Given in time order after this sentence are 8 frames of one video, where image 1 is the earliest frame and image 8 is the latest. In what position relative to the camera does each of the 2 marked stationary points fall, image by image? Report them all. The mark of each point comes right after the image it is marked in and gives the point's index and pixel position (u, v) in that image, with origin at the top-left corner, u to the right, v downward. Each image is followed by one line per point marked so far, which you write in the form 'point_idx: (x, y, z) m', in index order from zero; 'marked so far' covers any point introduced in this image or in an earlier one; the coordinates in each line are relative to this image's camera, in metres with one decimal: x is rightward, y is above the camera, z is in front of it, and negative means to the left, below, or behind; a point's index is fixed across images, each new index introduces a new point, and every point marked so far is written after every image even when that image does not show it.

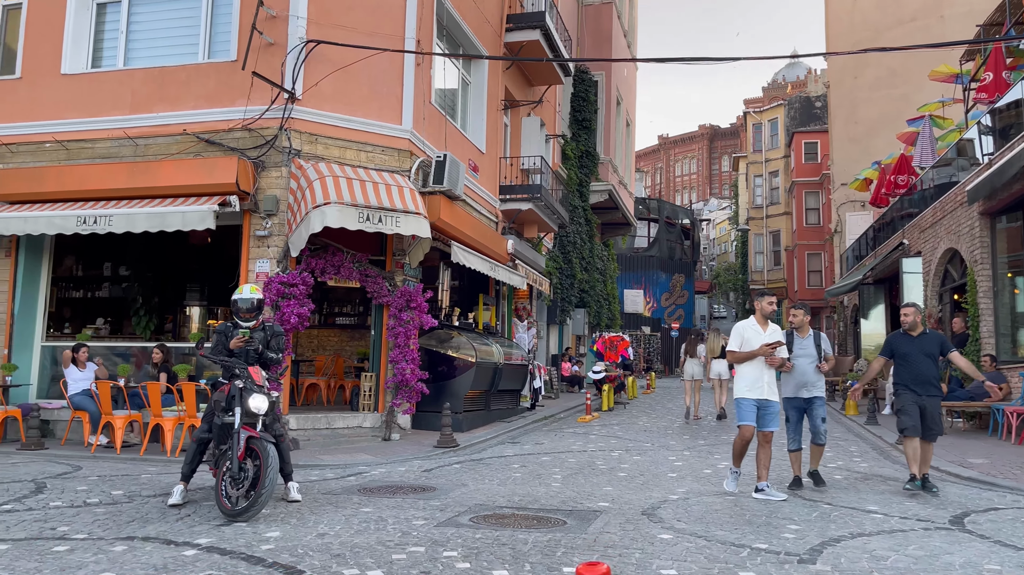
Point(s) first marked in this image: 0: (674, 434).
0: (+2.5, -2.3, +12.6) m
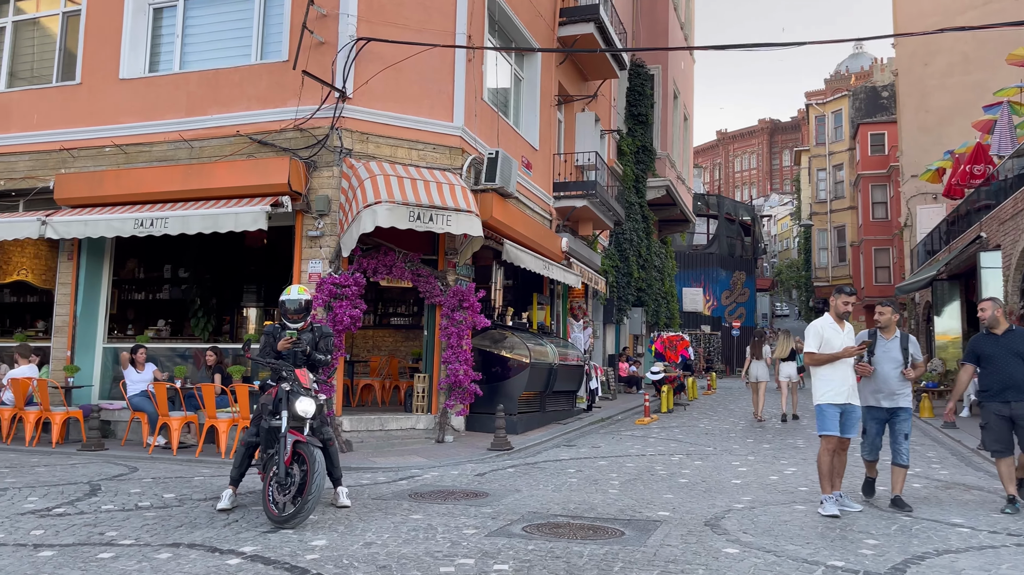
0: (+3.4, -2.2, +12.1) m
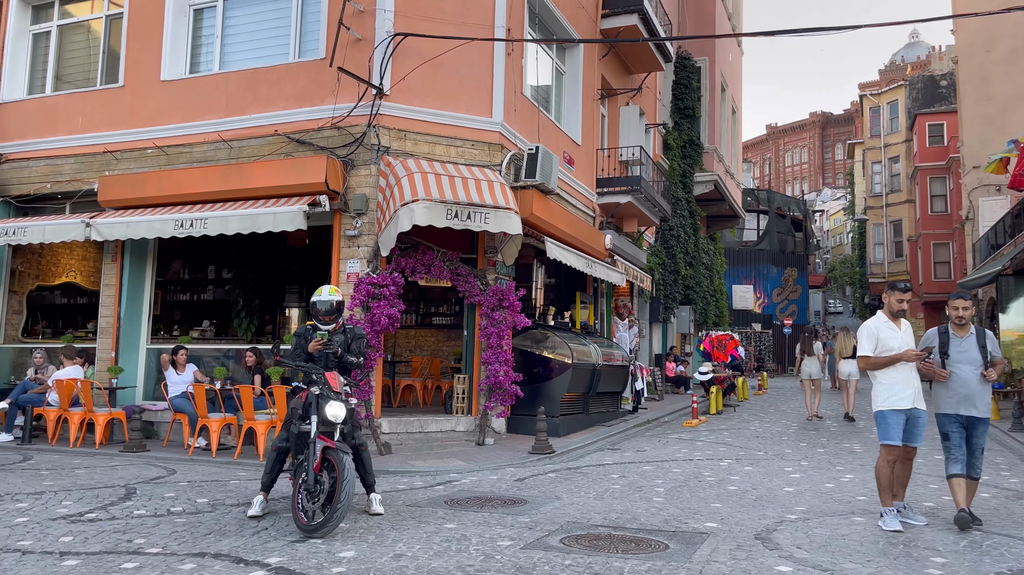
0: (+4.0, -2.2, +11.6) m
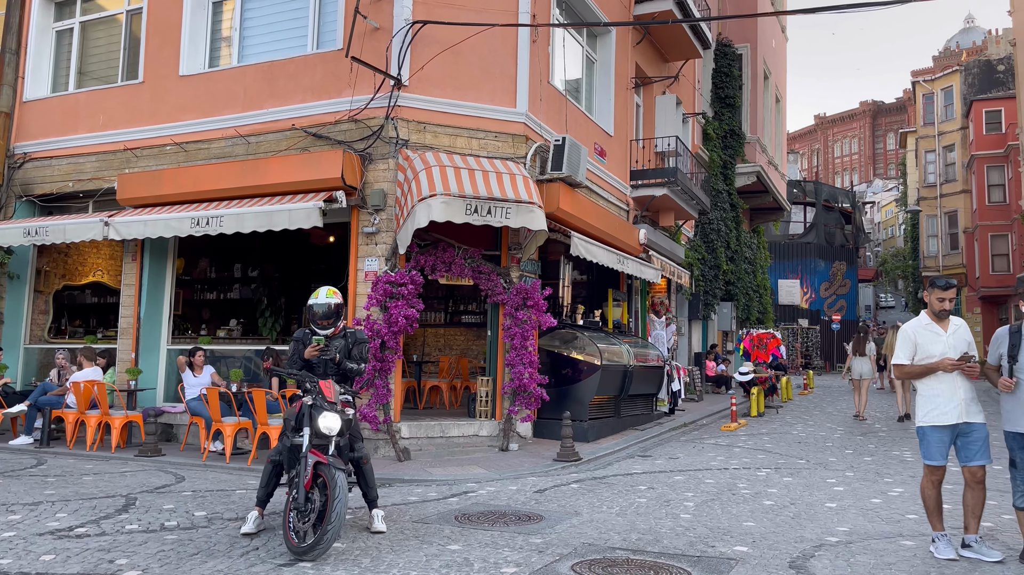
0: (+4.3, -2.2, +10.9) m
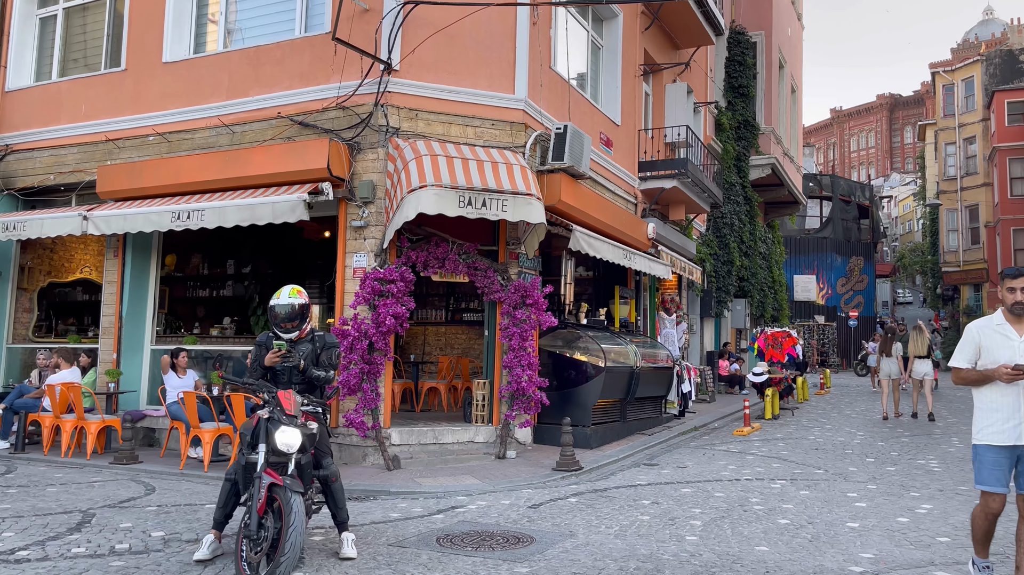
0: (+4.3, -2.1, +10.2) m
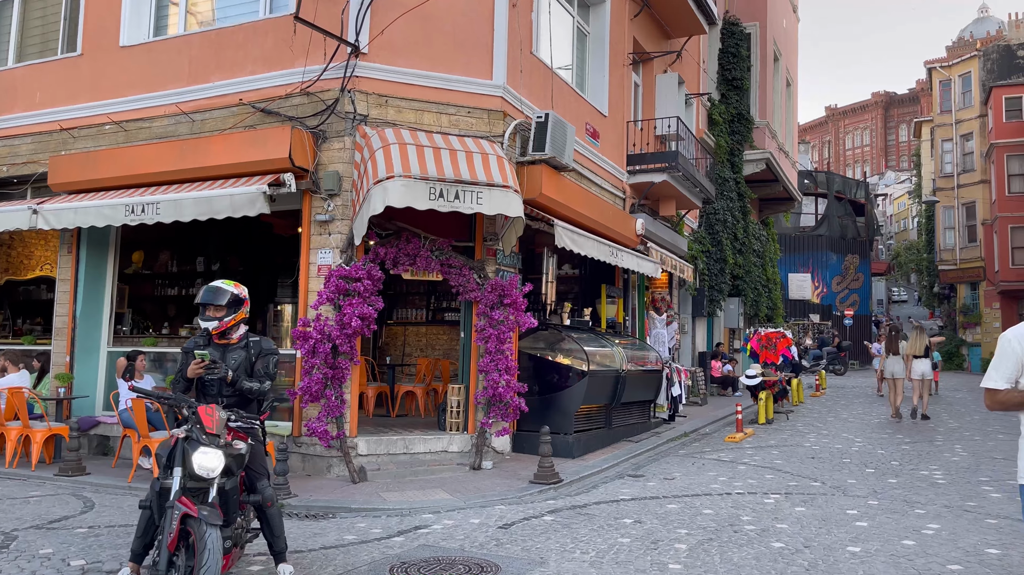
0: (+4.0, -2.1, +9.6) m
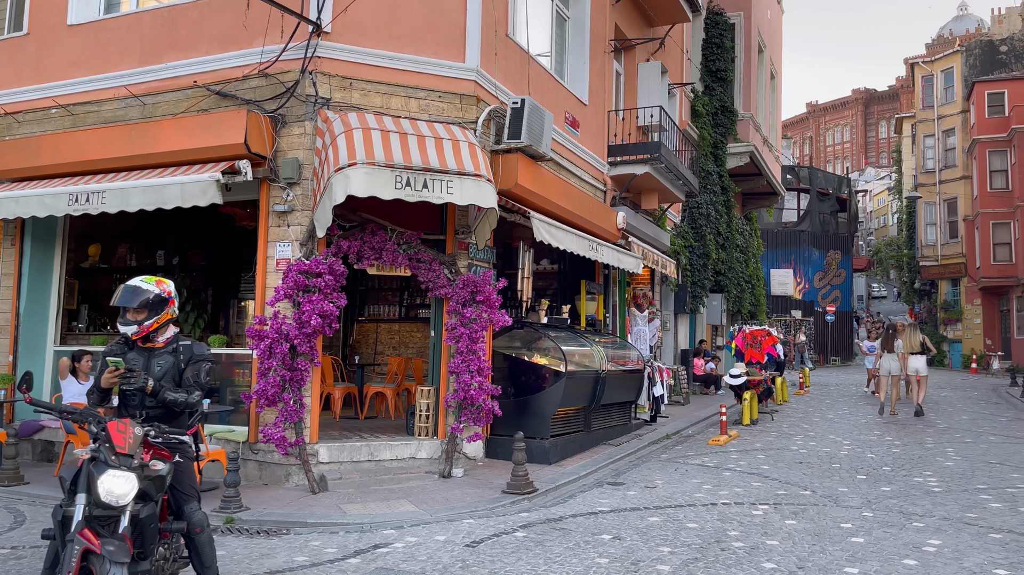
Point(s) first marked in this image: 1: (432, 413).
0: (+3.7, -2.1, +9.1) m
1: (-0.9, -1.4, +9.1) m
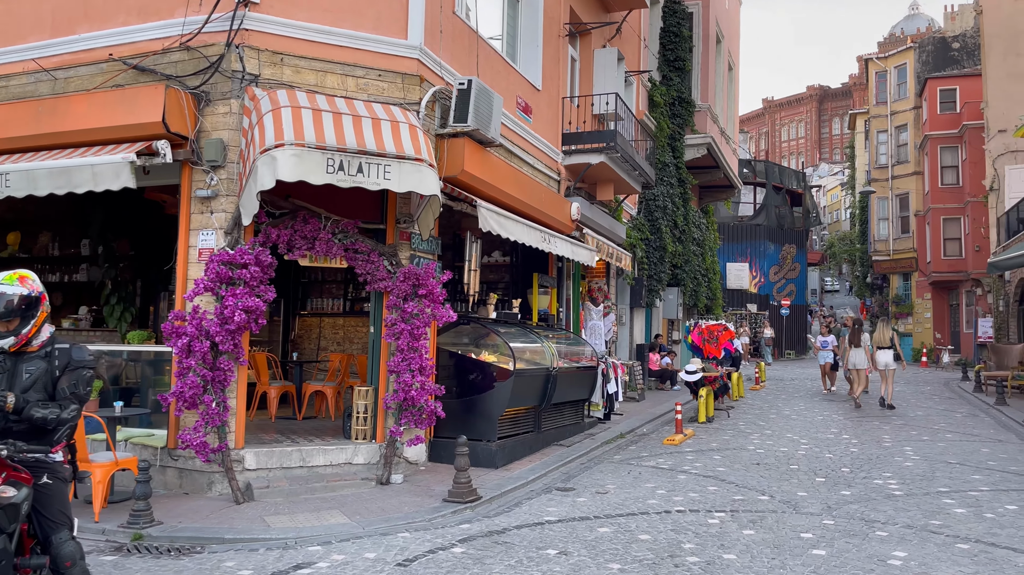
0: (+3.1, -2.0, +8.8) m
1: (-1.5, -1.3, +8.5) m
